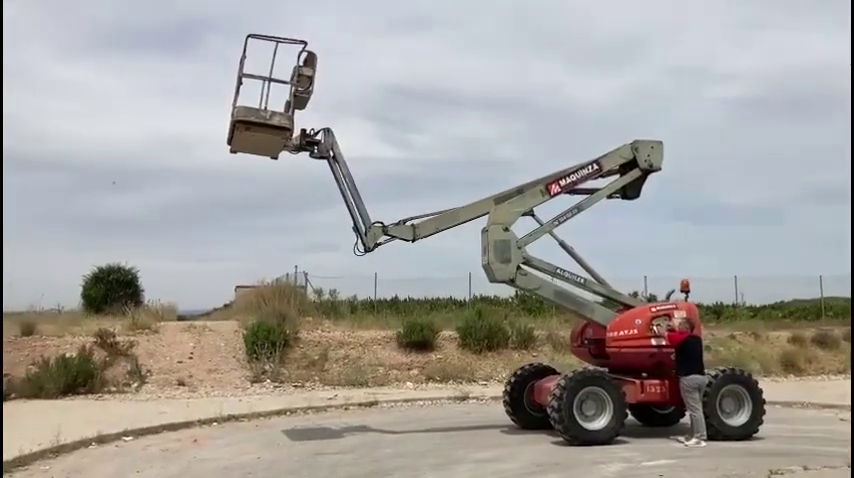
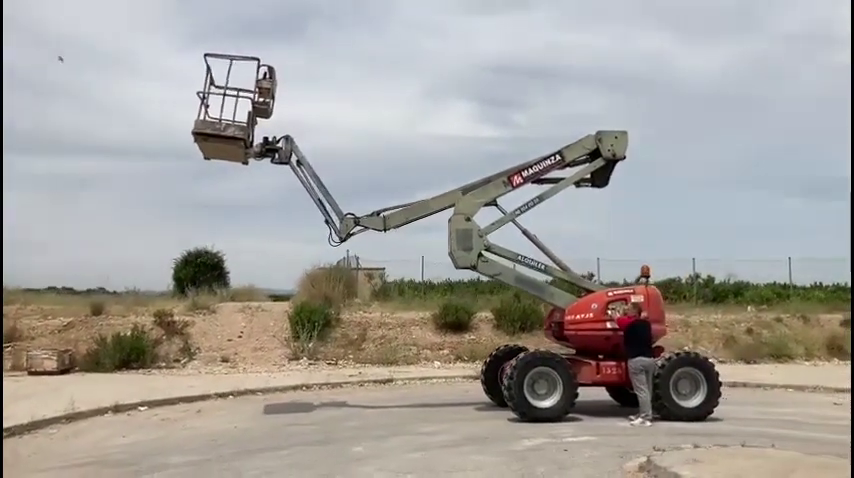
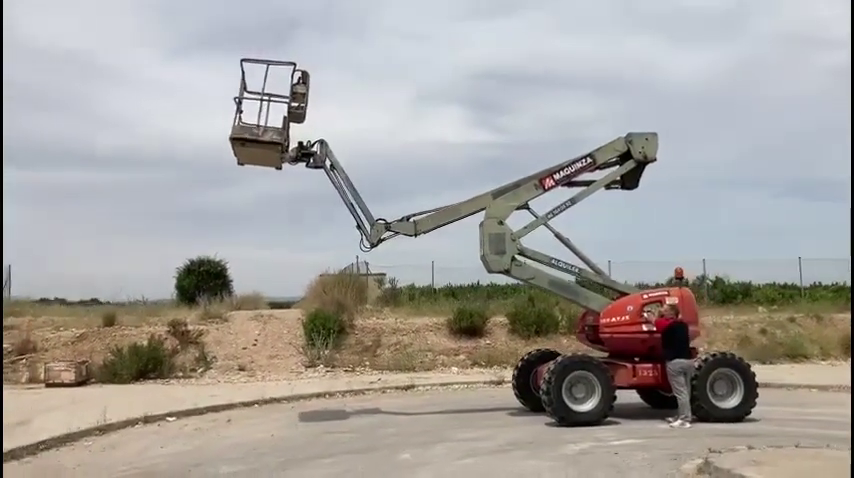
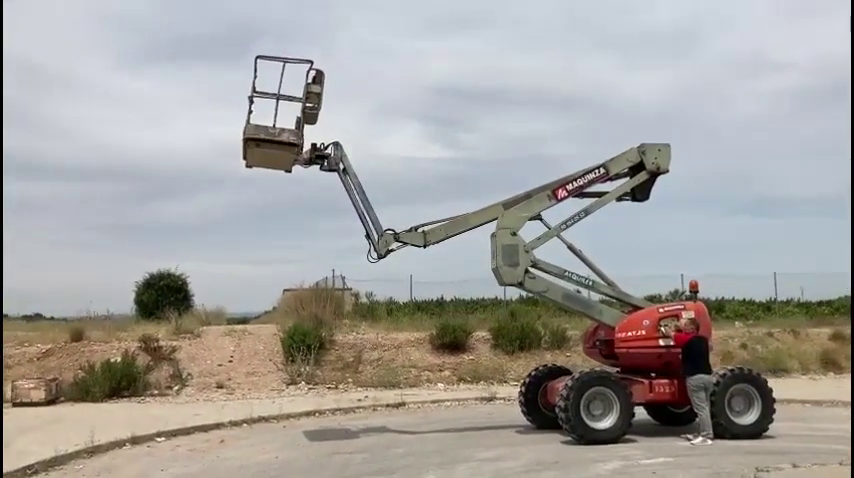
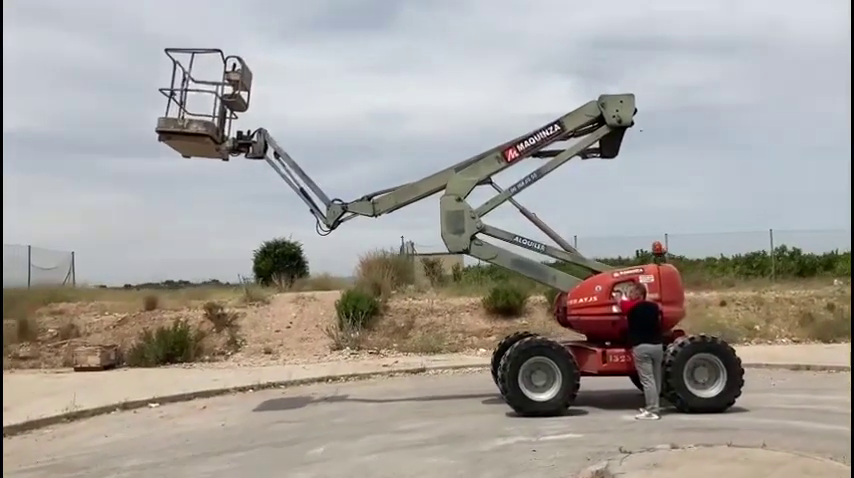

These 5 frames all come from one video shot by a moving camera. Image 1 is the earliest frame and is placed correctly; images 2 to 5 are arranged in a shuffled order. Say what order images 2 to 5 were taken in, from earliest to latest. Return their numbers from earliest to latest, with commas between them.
4, 3, 2, 5
